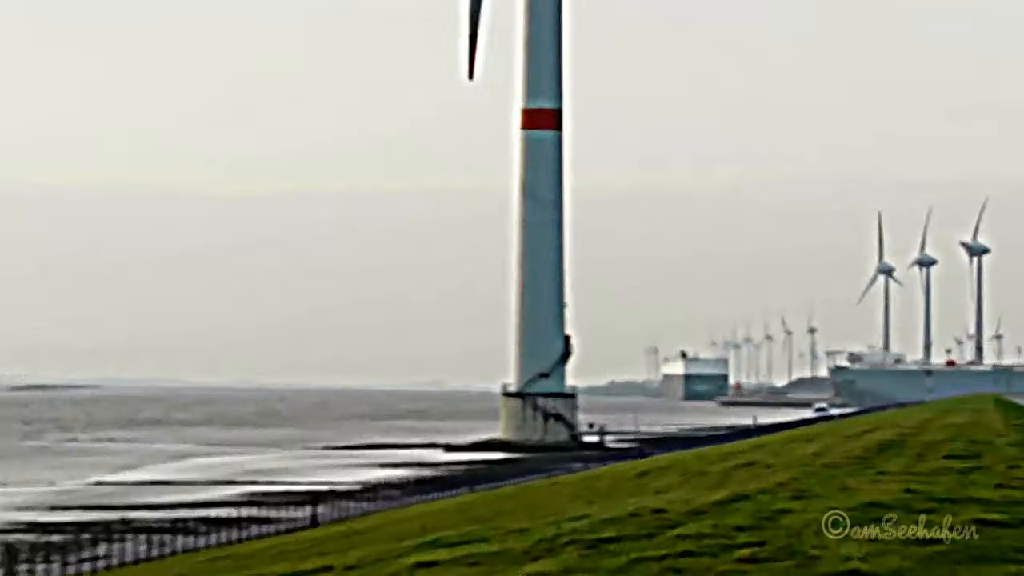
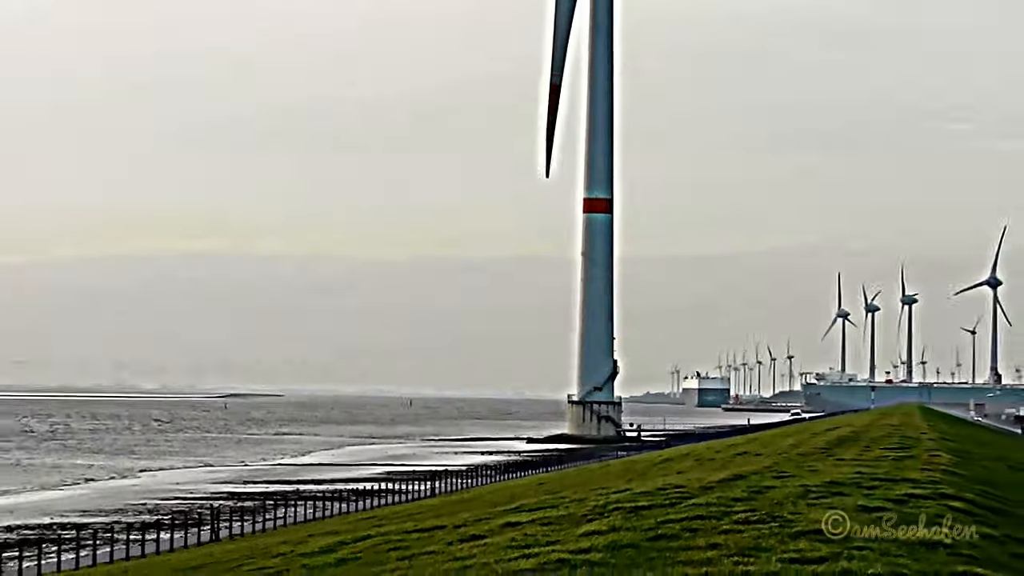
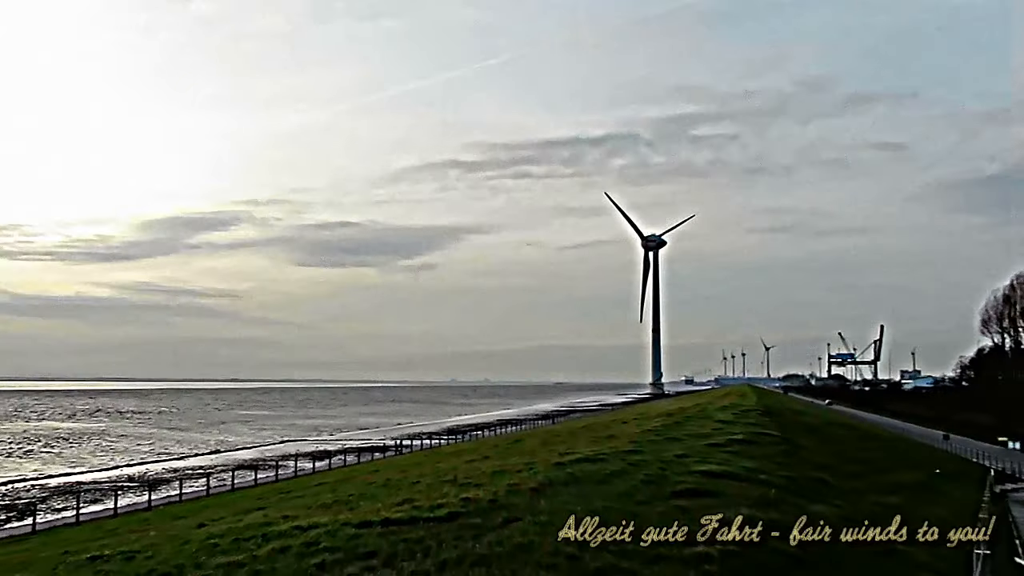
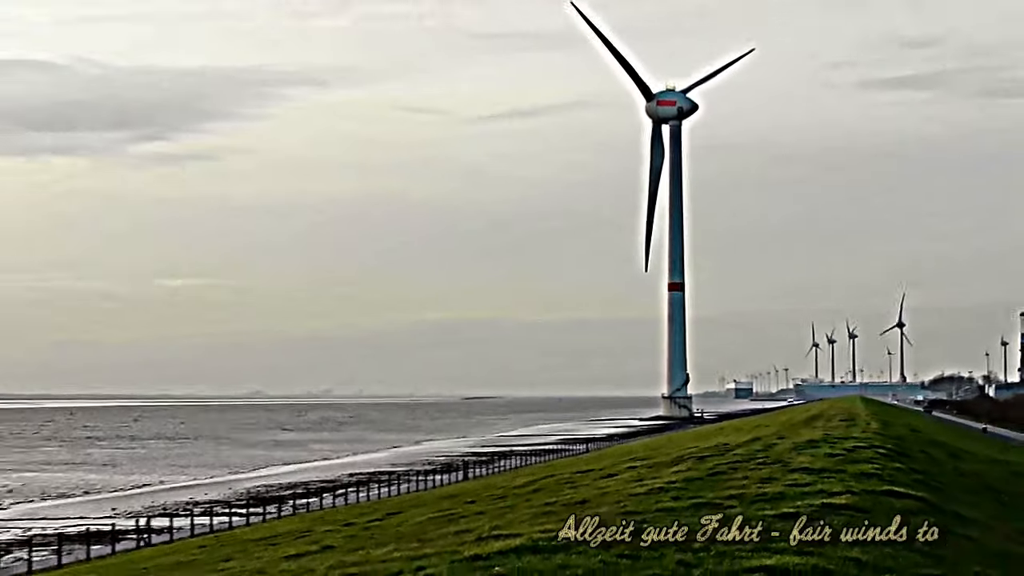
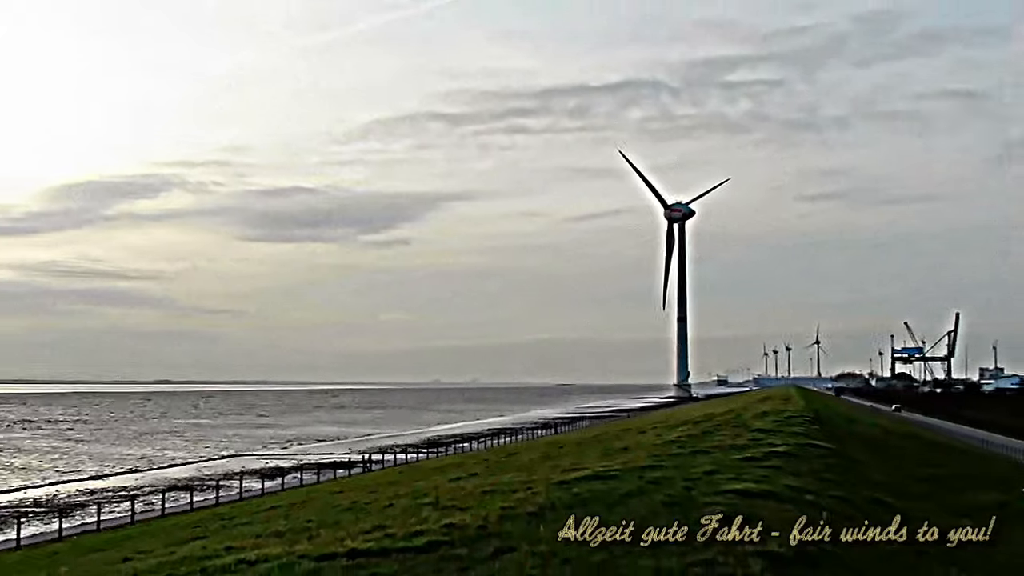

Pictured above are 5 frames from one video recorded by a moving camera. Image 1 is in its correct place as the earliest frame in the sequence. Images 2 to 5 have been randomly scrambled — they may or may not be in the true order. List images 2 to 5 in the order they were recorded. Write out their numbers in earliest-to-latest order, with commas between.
2, 4, 5, 3
